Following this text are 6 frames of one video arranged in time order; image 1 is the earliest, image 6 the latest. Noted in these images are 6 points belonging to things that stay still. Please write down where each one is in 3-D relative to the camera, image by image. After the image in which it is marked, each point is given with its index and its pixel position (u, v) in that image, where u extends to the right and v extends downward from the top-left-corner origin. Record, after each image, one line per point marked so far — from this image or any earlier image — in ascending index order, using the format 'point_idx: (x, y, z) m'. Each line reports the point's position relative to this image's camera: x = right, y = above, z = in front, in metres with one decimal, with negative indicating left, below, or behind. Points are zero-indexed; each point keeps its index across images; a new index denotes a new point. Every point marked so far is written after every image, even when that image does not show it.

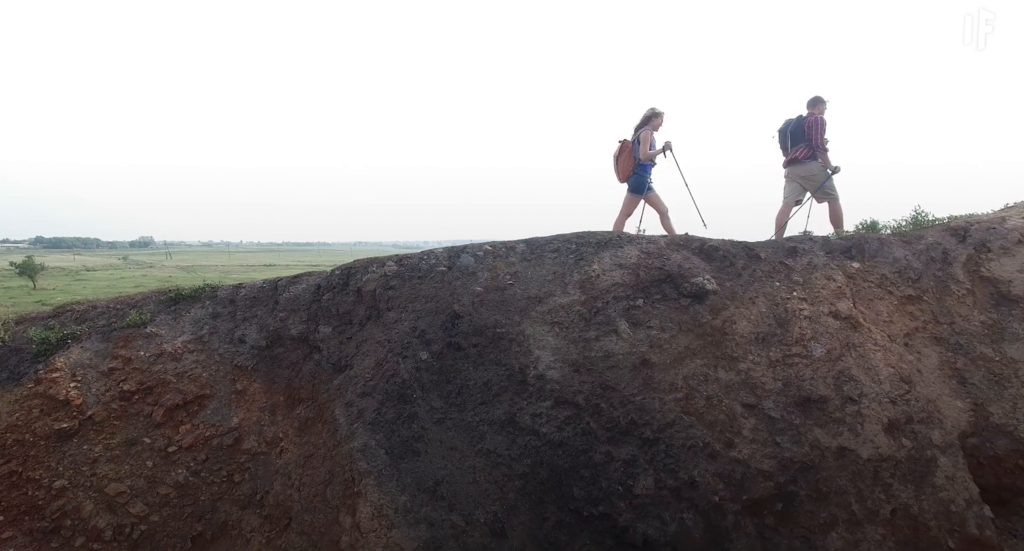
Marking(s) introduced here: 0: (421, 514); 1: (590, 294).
0: (-0.7, -1.7, +3.7) m
1: (+0.7, -0.2, +4.7) m
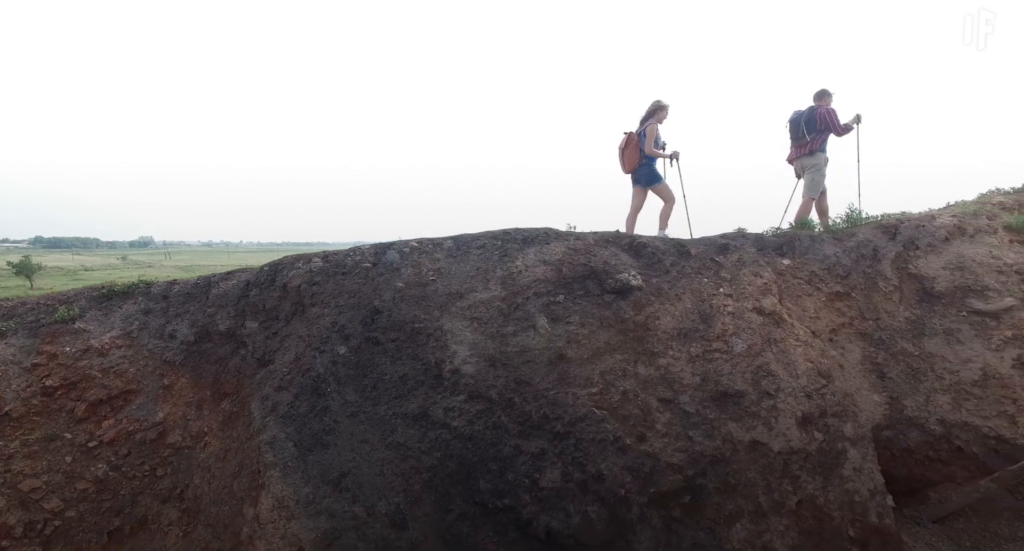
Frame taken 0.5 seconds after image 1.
0: (-1.4, -1.7, +3.7) m
1: (0.0, -0.1, +4.8) m
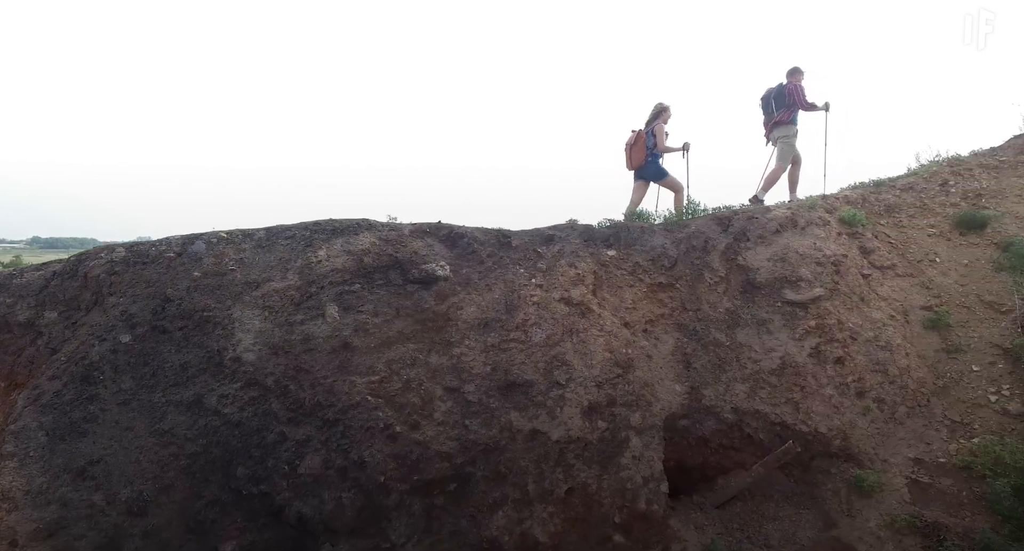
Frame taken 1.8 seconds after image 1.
0: (-3.2, -1.6, +3.7) m
1: (-1.9, 0.0, +4.8) m
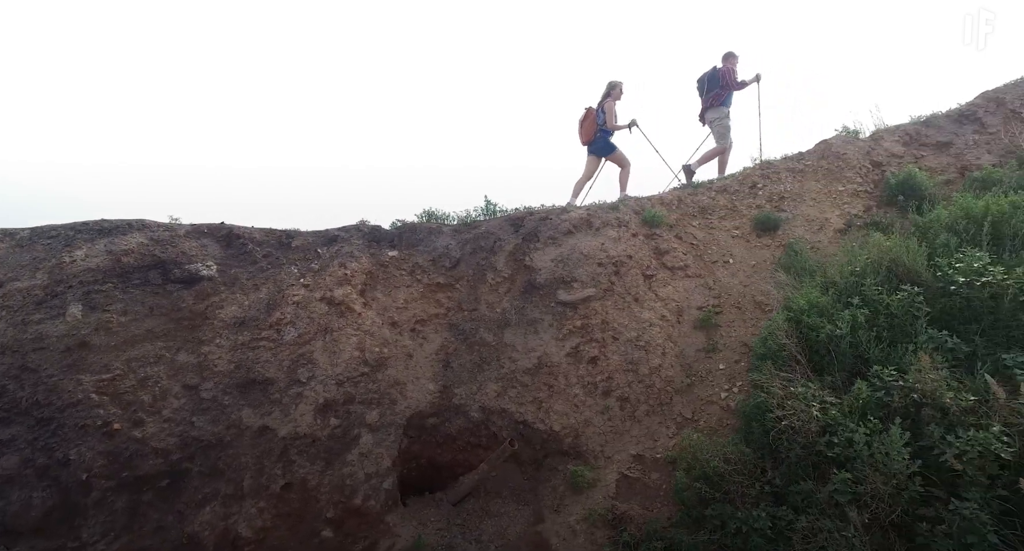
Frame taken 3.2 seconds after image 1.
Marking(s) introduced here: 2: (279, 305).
0: (-5.6, -1.6, +3.8) m
1: (-4.2, 0.0, +4.8) m
2: (-2.3, -0.3, +5.1) m
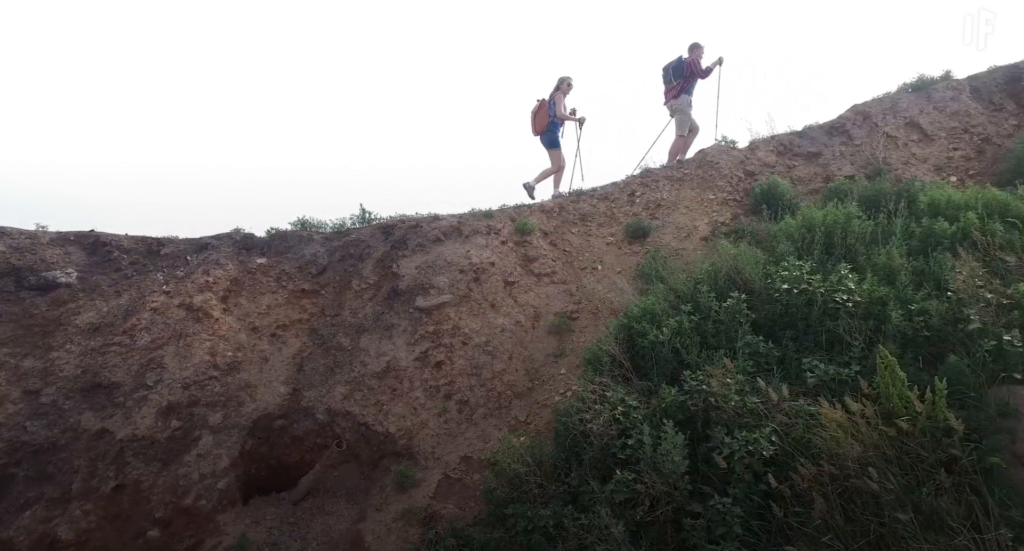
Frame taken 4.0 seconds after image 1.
0: (-7.1, -1.6, +4.0) m
1: (-5.8, -0.1, +5.0) m
2: (-3.8, -0.4, +5.3) m
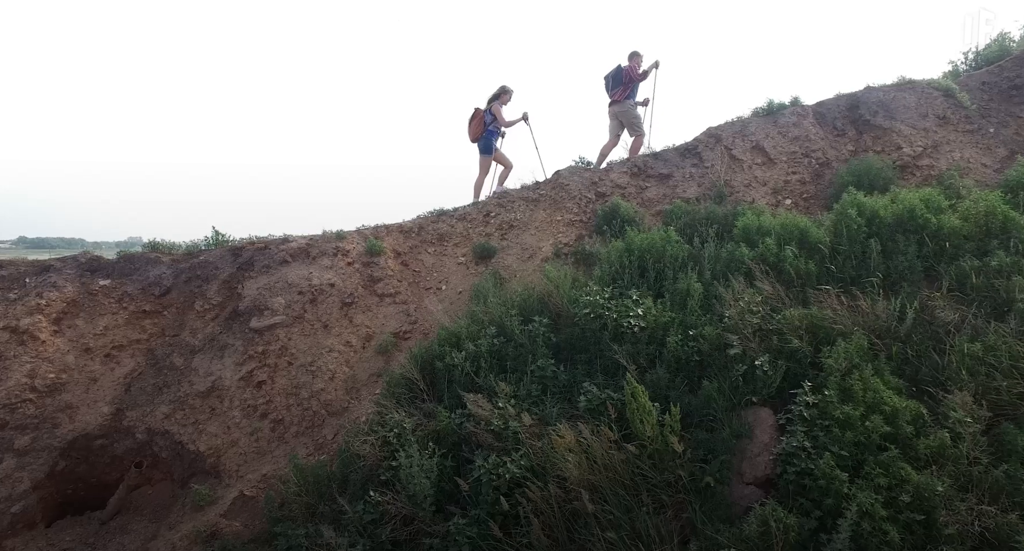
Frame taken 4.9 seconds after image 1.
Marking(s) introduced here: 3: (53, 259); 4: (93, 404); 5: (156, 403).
0: (-9.0, -1.9, +4.1) m
1: (-7.6, -0.3, +5.1) m
2: (-5.7, -0.6, +5.4) m
3: (-5.4, +0.2, +6.1) m
4: (-4.3, -1.3, +5.4) m
5: (-3.7, -1.3, +5.4) m
